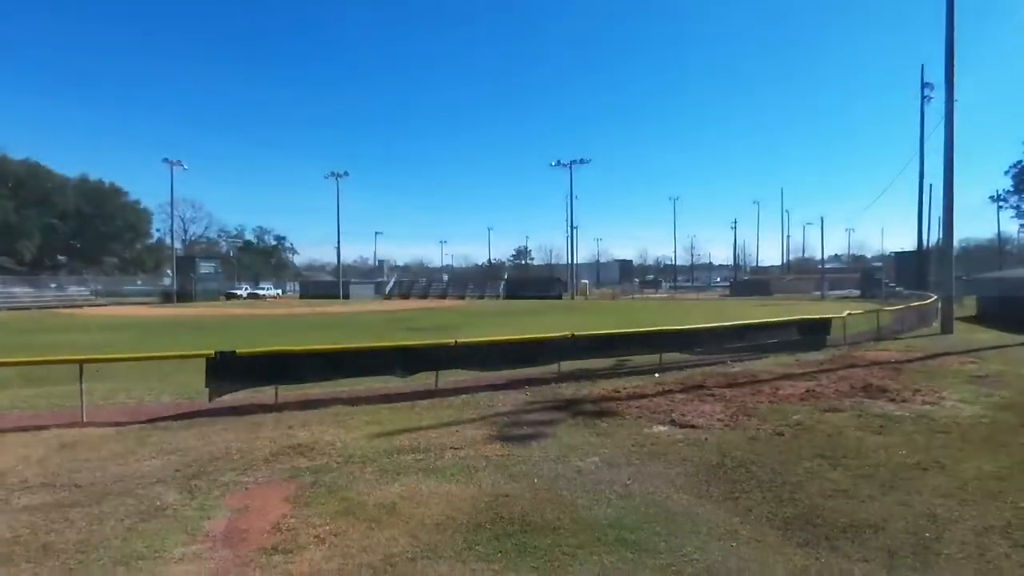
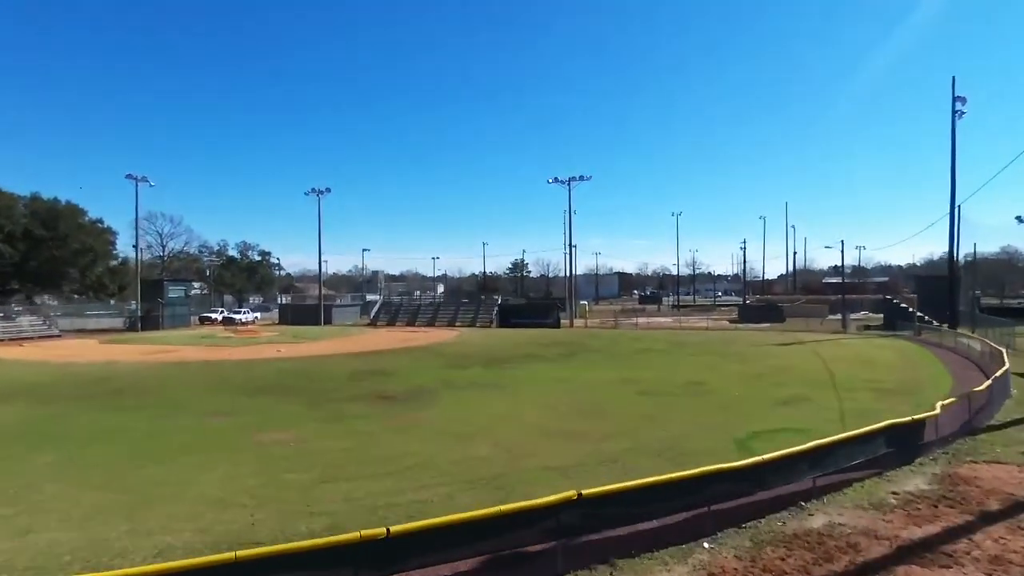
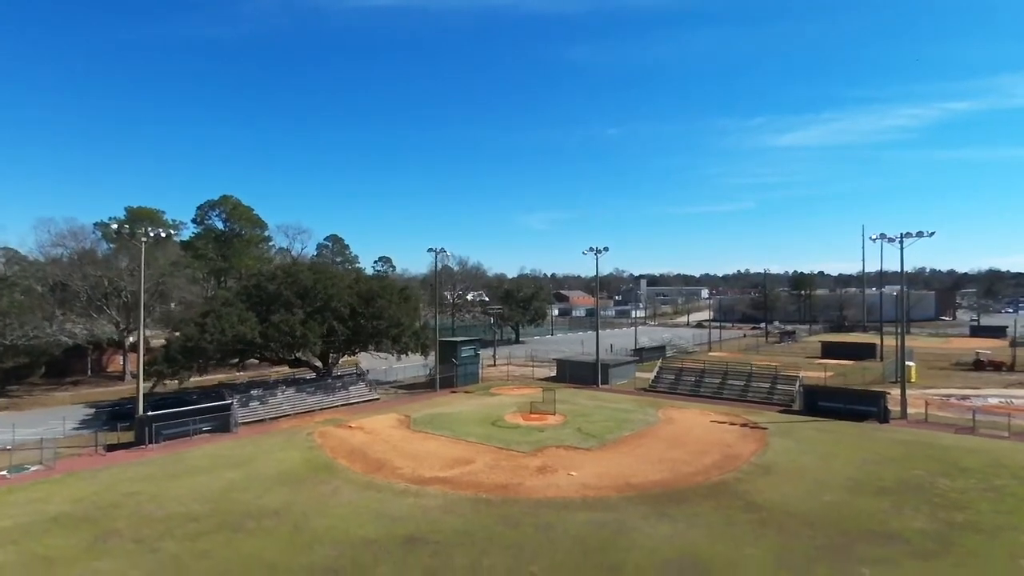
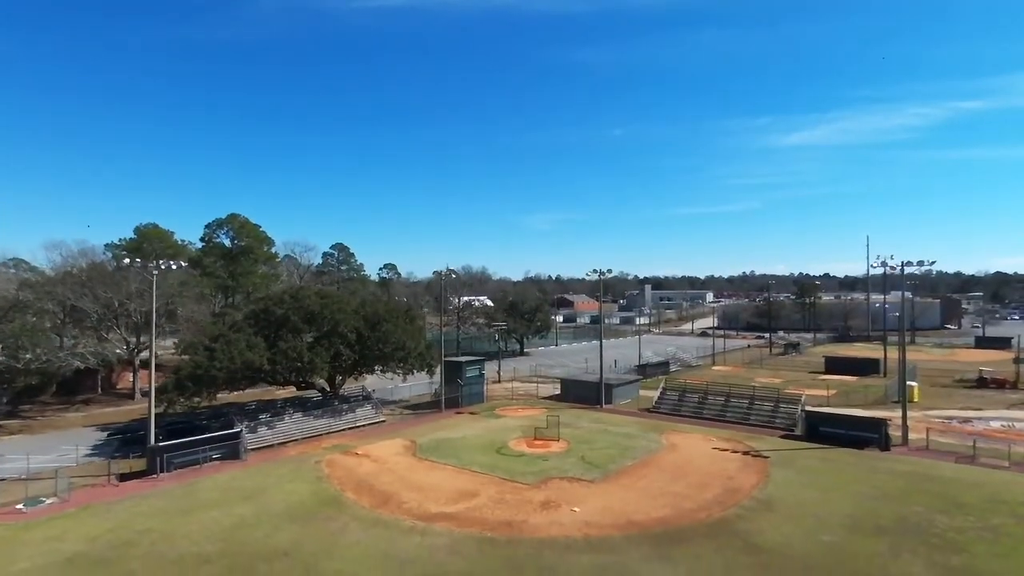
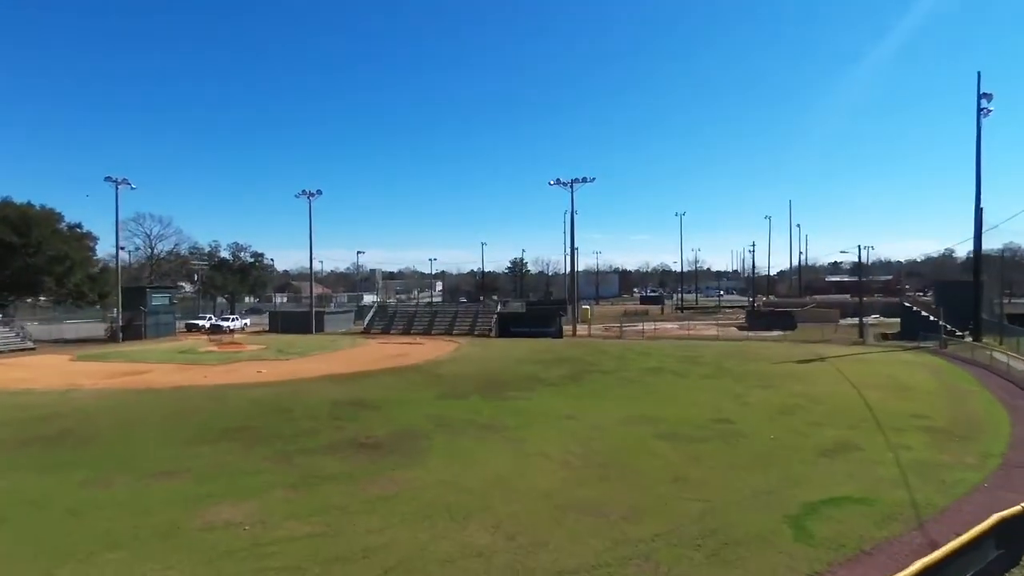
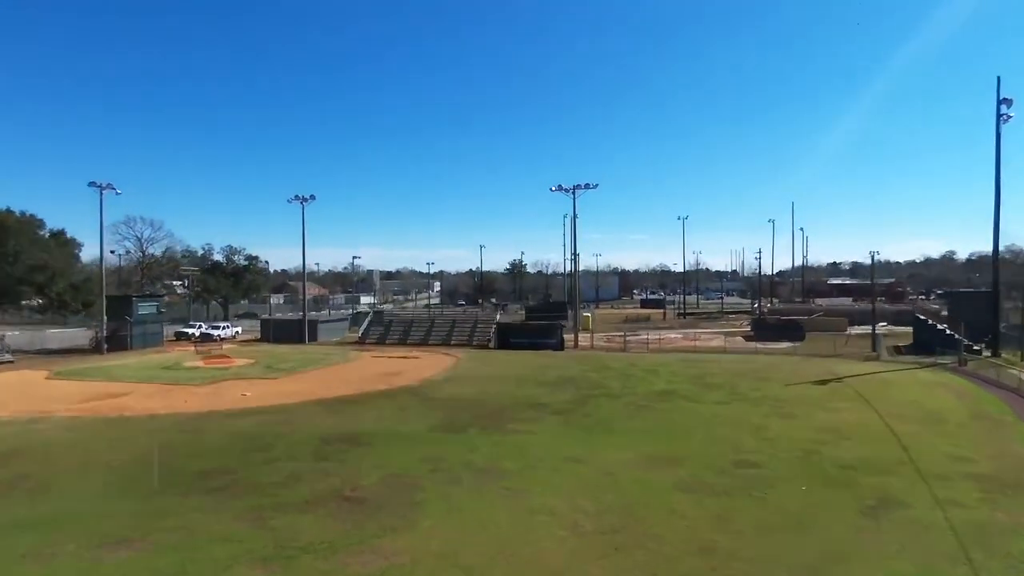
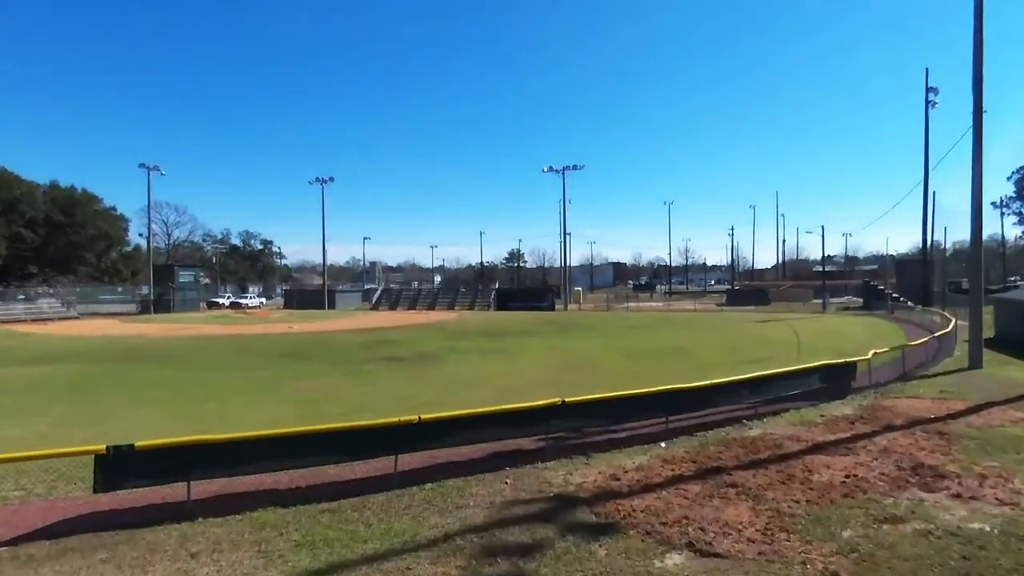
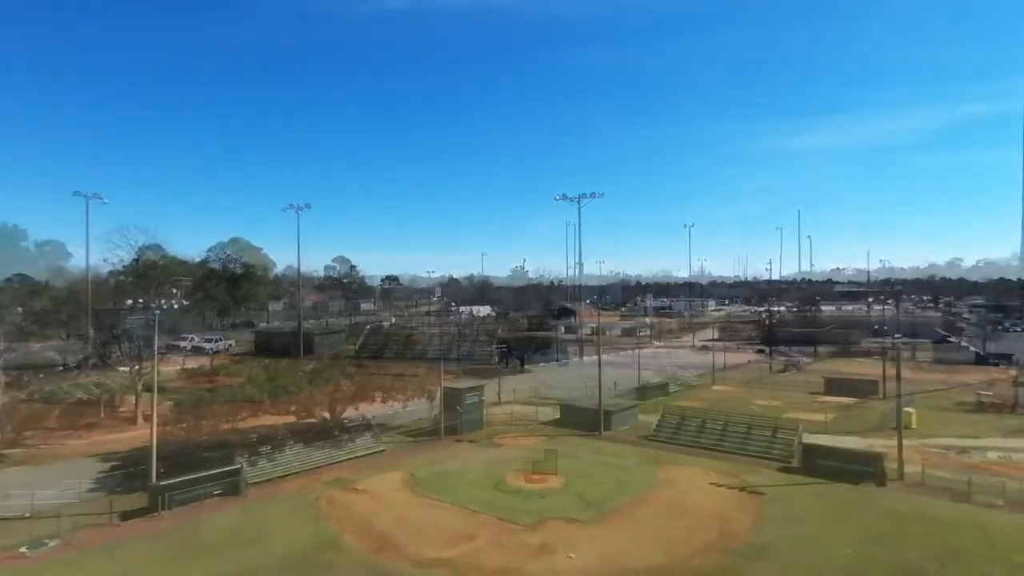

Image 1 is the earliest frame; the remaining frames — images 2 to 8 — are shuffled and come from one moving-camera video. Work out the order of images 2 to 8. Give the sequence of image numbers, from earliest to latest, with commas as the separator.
7, 2, 5, 6, 8, 4, 3
